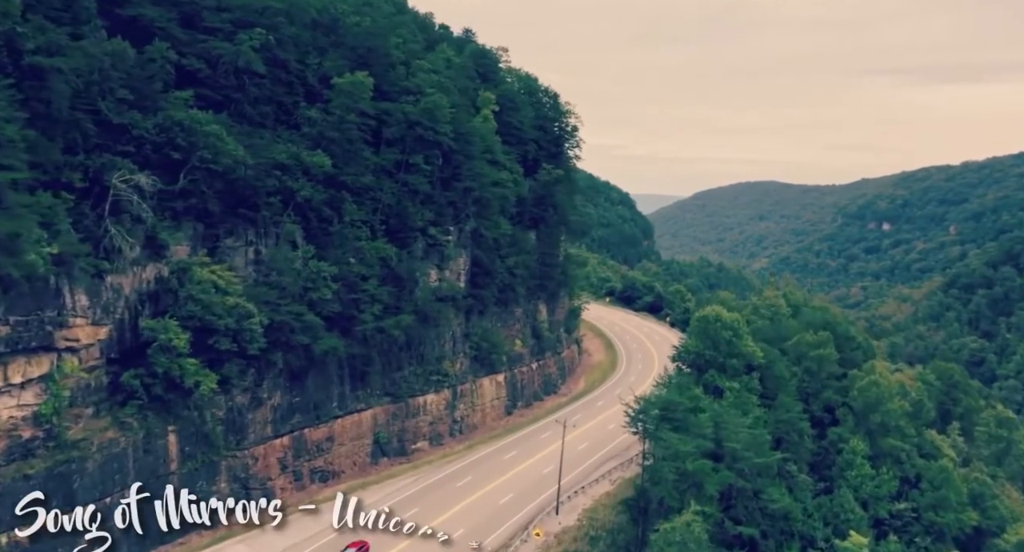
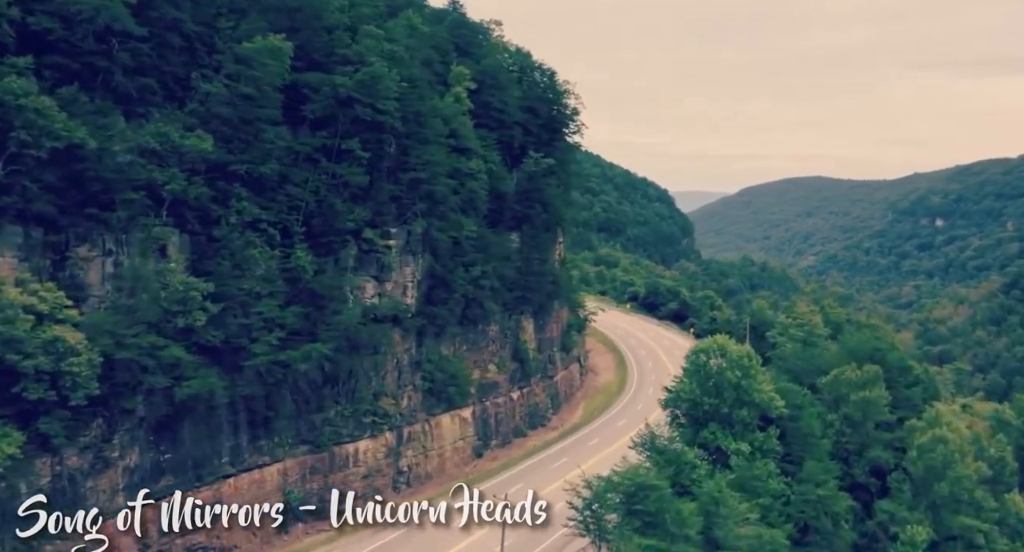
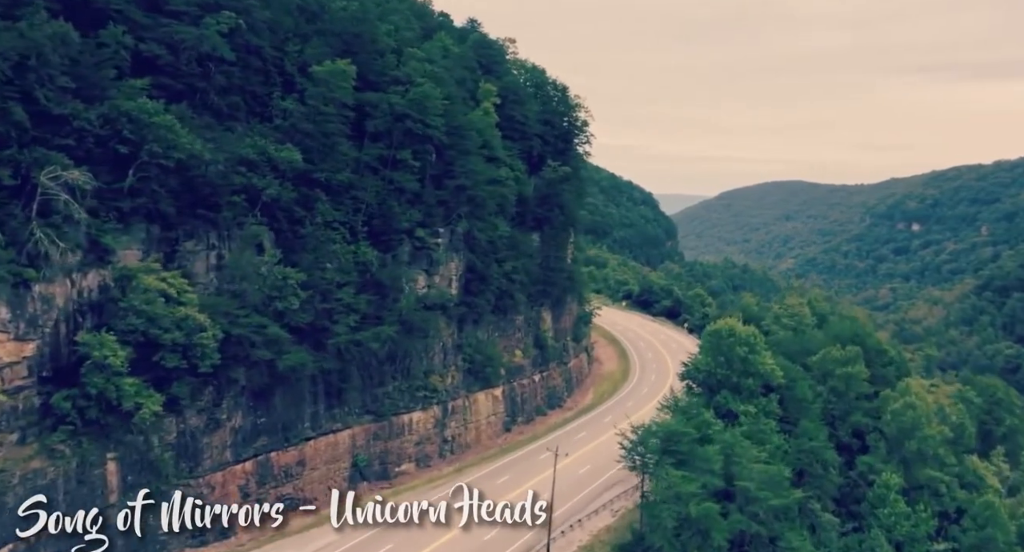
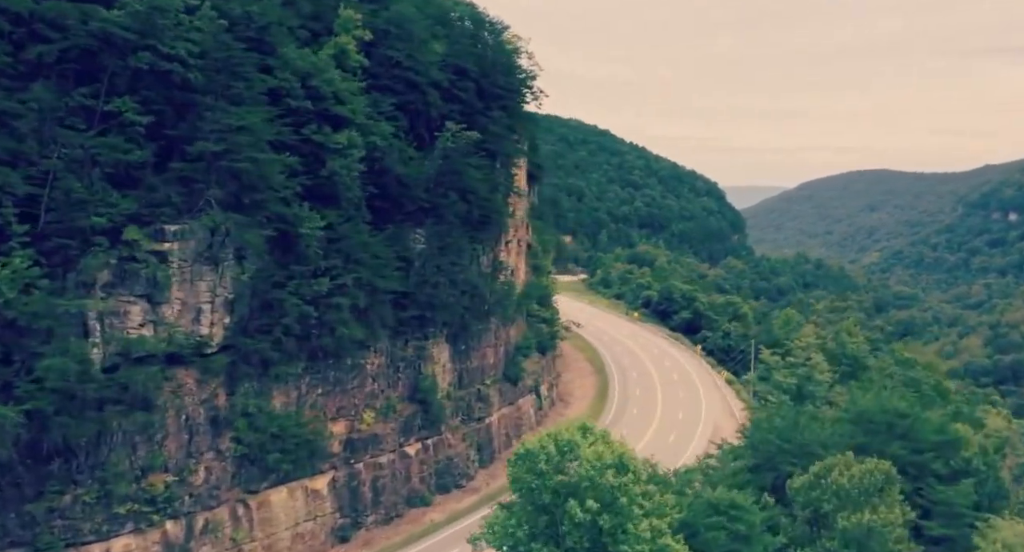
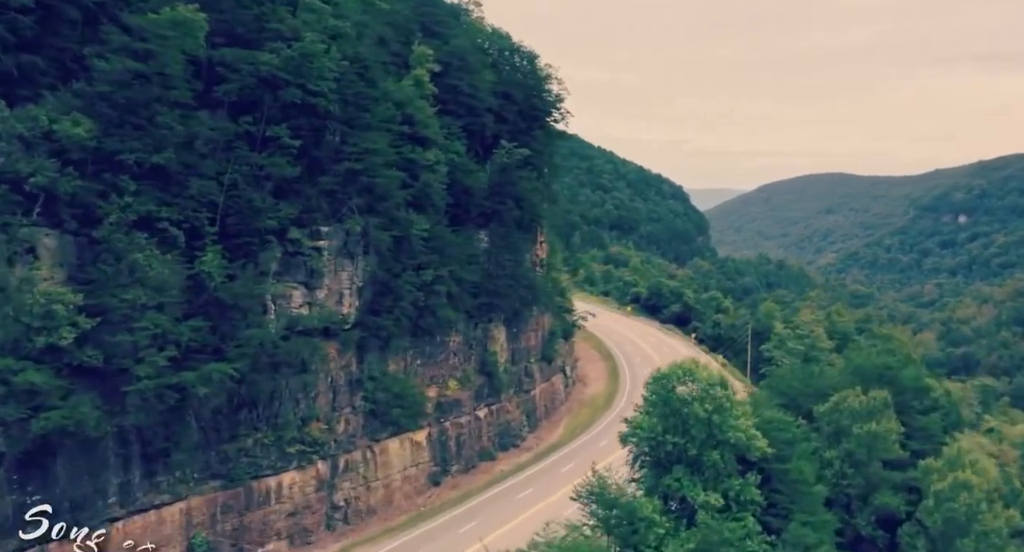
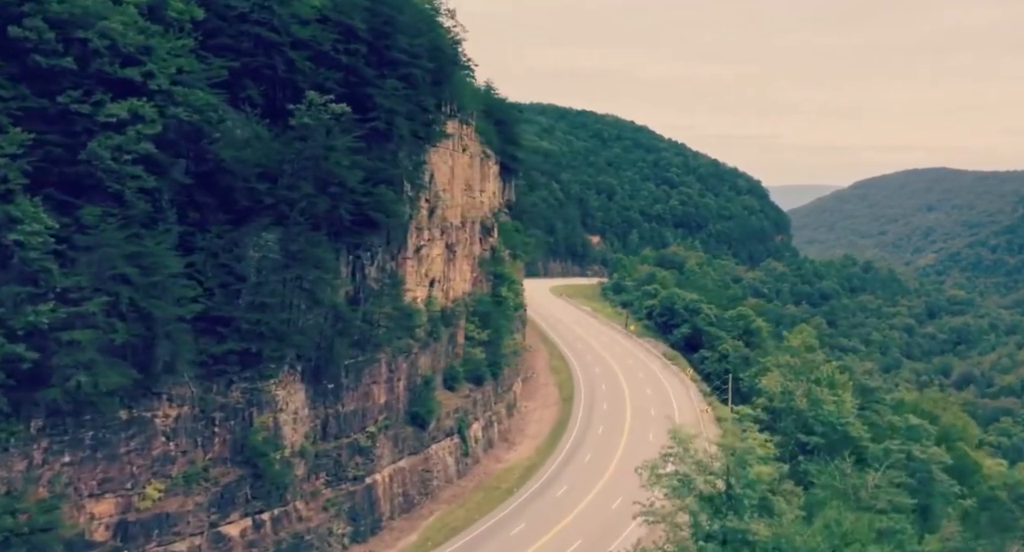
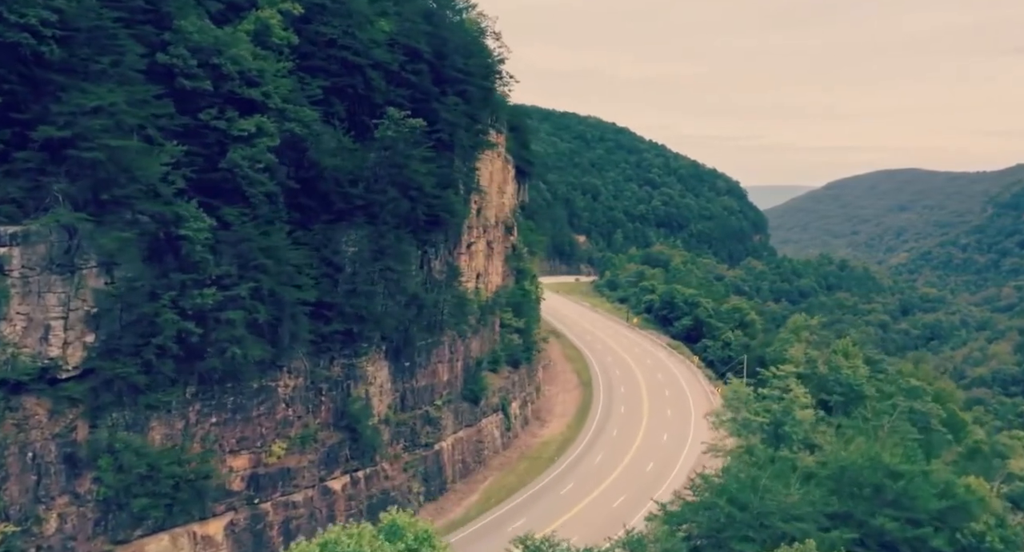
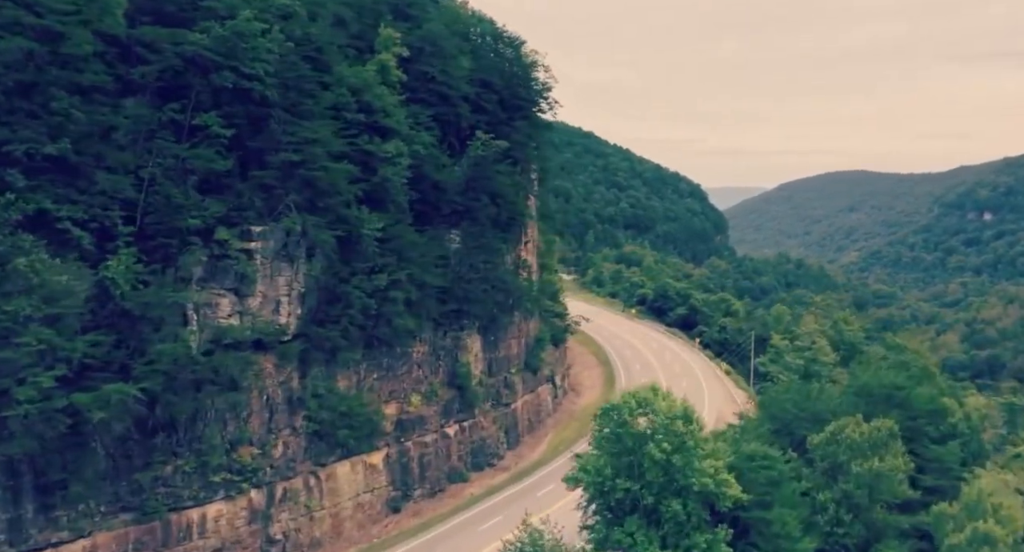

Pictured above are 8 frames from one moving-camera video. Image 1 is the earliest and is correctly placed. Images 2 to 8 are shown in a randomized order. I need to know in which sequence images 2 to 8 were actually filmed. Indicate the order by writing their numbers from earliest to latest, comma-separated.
3, 2, 5, 8, 4, 7, 6
